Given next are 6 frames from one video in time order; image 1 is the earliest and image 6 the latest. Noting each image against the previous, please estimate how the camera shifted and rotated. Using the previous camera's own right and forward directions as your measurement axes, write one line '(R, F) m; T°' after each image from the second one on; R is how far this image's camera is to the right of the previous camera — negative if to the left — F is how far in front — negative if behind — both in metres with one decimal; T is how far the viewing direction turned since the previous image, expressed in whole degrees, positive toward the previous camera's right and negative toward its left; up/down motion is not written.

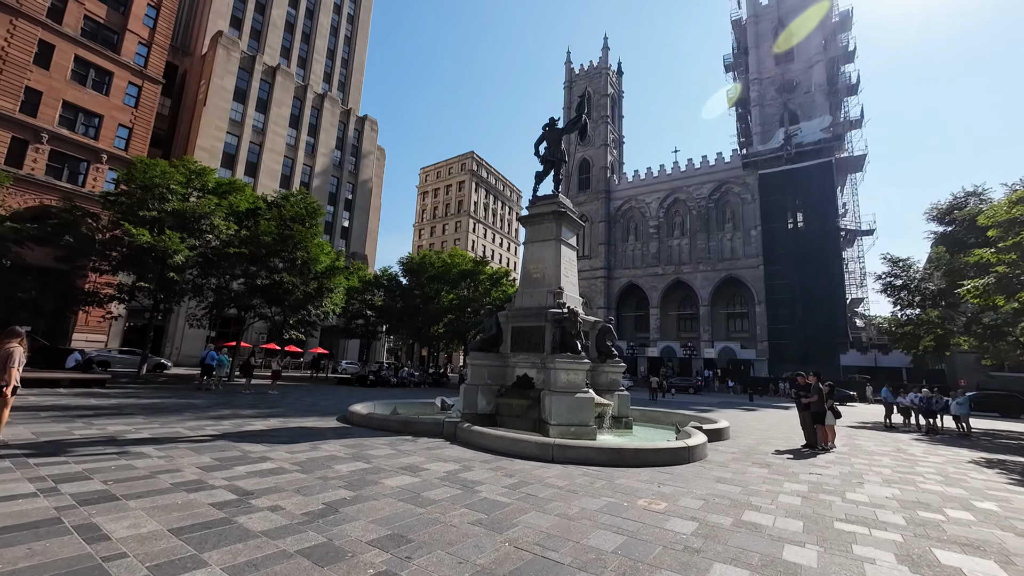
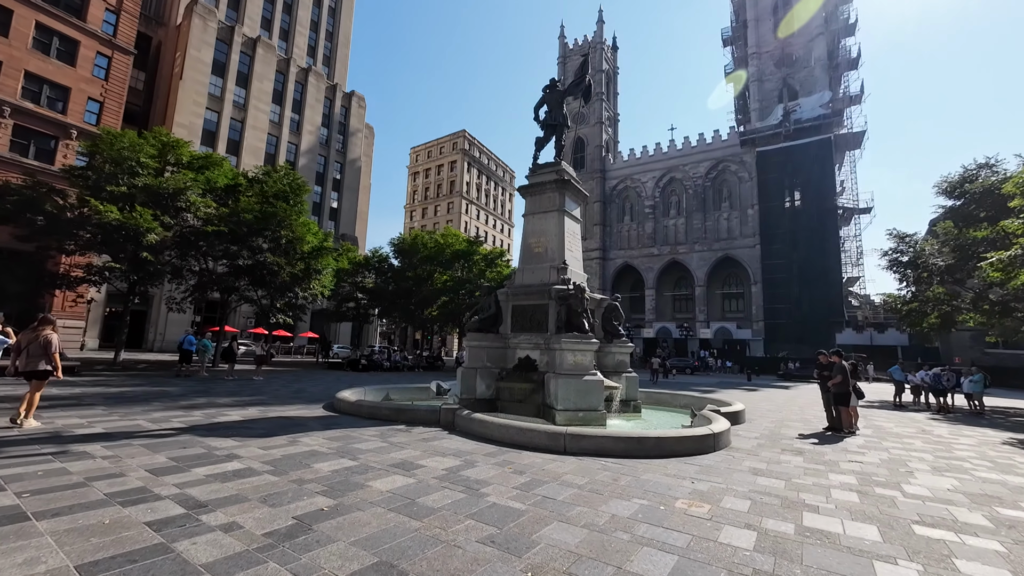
(-0.2, +1.0) m; +1°
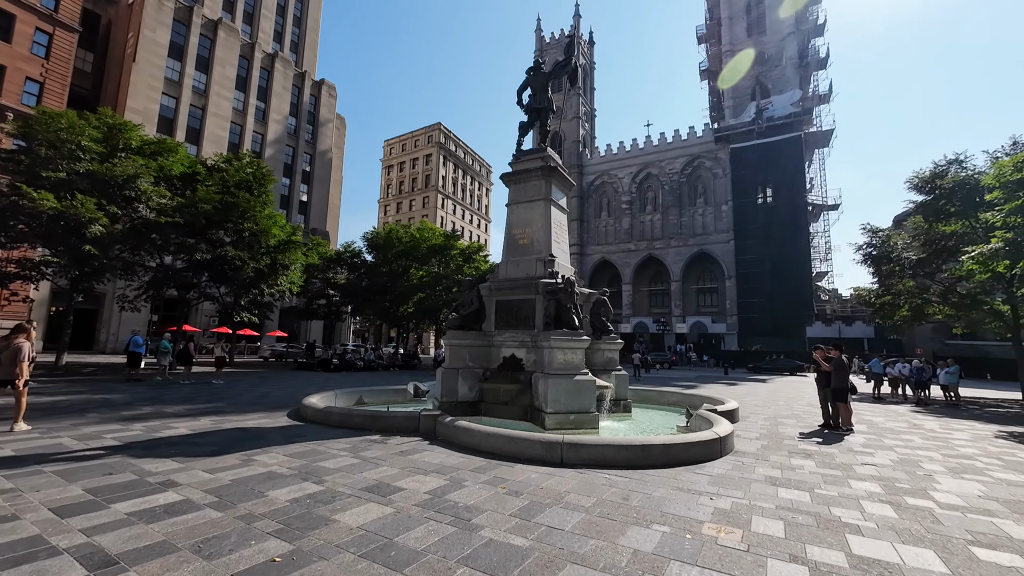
(-0.2, +0.8) m; +3°
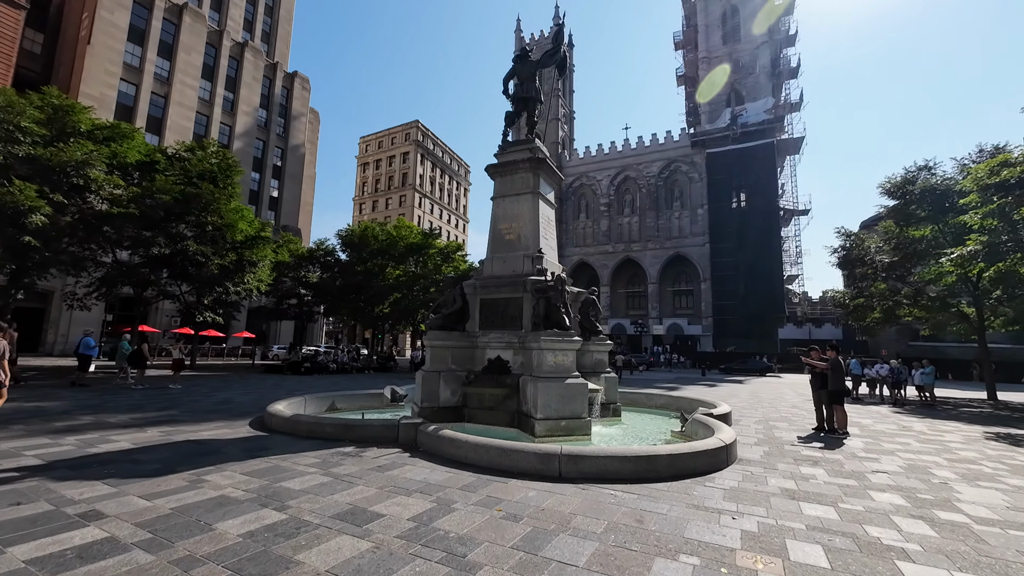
(-0.2, +0.7) m; +3°
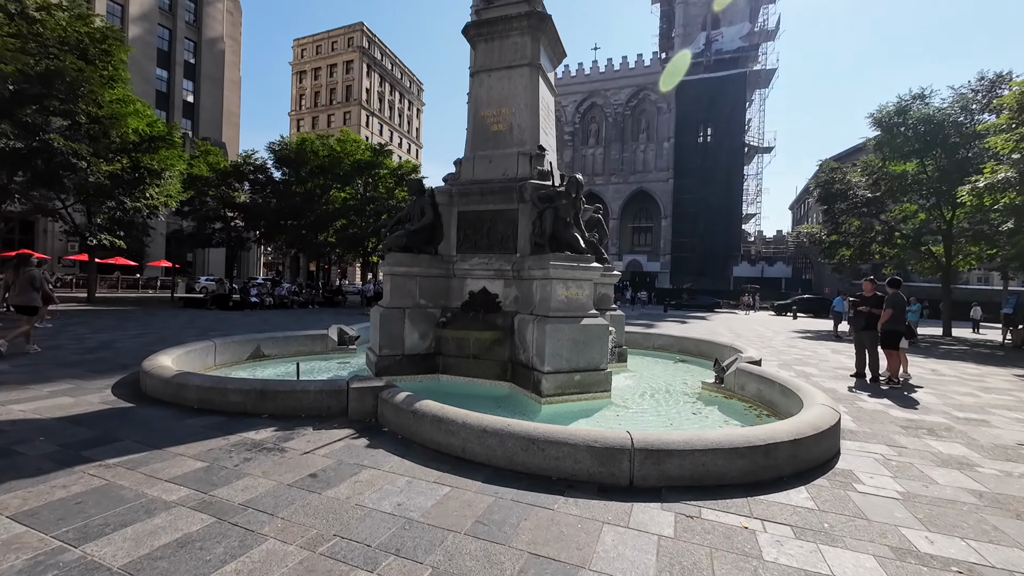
(-0.6, +2.6) m; +6°
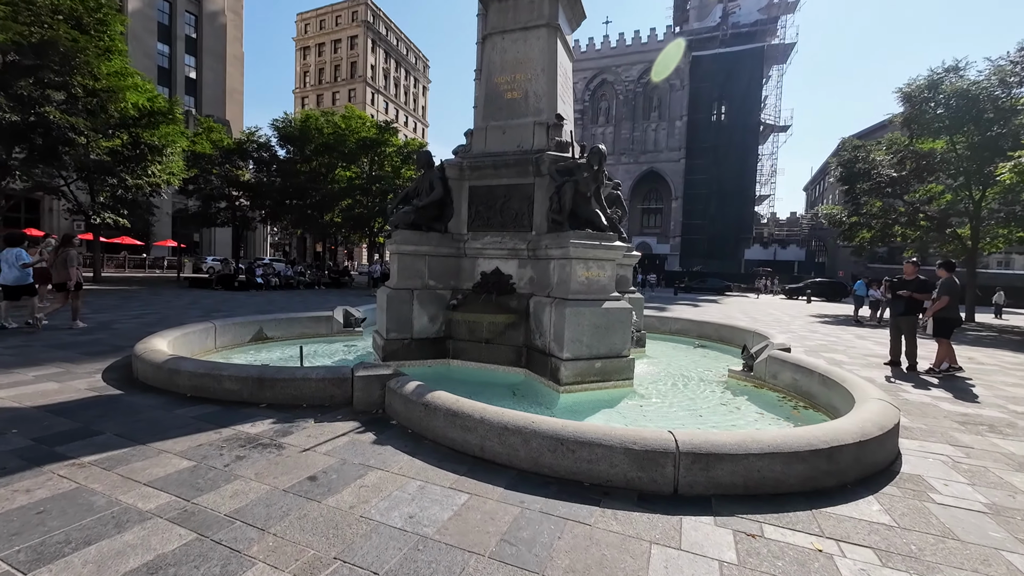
(-0.1, +0.5) m; -1°
